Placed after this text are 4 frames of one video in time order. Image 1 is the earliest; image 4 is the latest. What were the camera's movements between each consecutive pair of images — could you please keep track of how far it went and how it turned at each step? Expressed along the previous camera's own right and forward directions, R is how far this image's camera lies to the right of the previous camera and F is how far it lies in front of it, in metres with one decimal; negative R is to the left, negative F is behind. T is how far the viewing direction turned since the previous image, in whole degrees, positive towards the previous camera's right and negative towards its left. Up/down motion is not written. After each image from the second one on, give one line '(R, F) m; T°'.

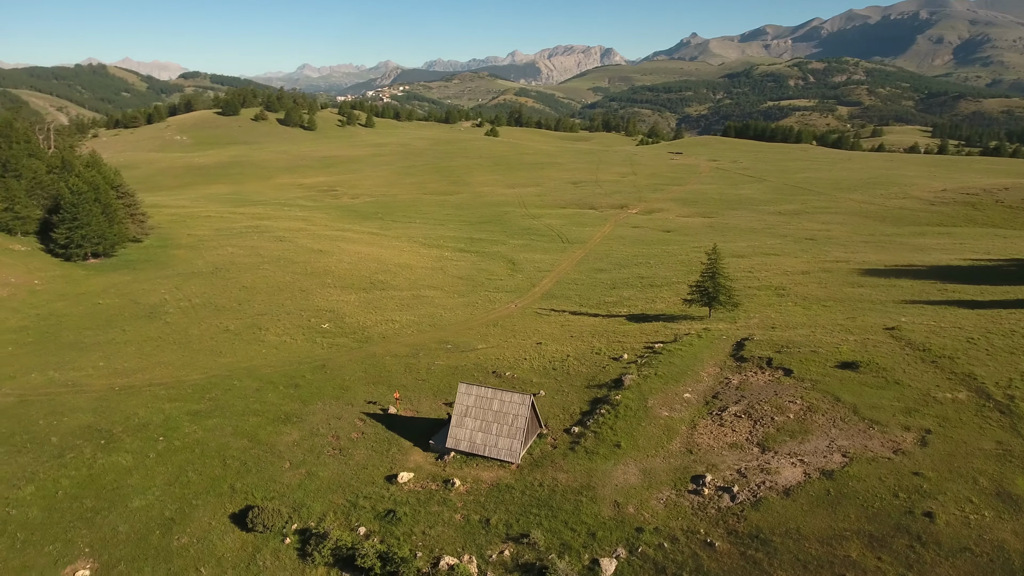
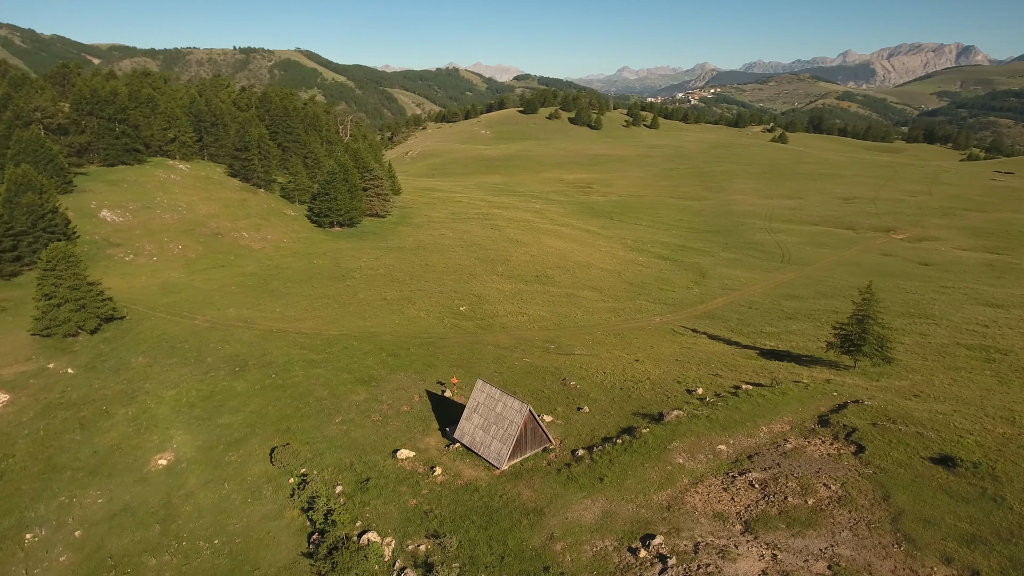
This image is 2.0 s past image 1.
(+10.0, +3.0) m; -26°
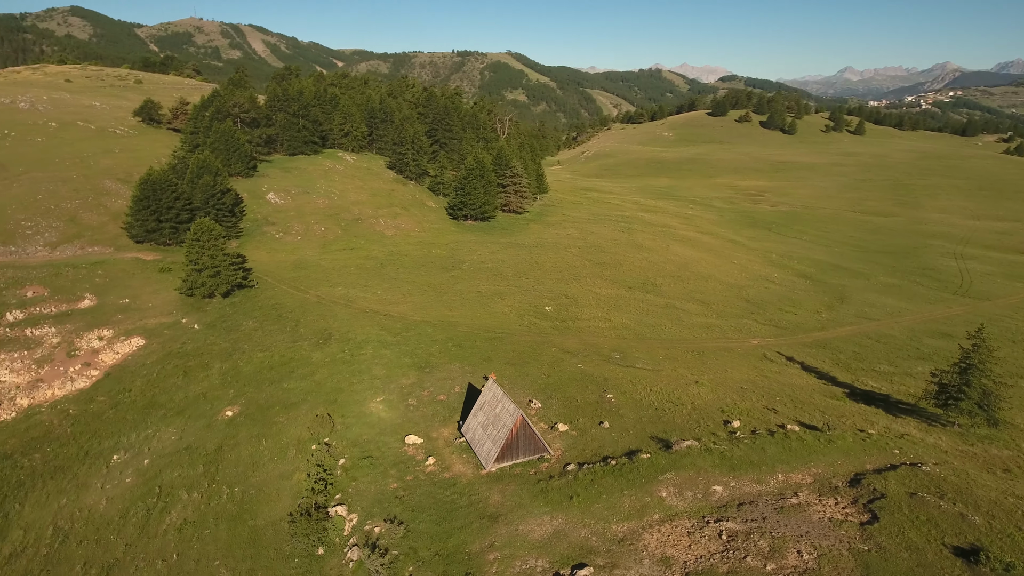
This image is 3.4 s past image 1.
(+6.6, +1.4) m; -17°
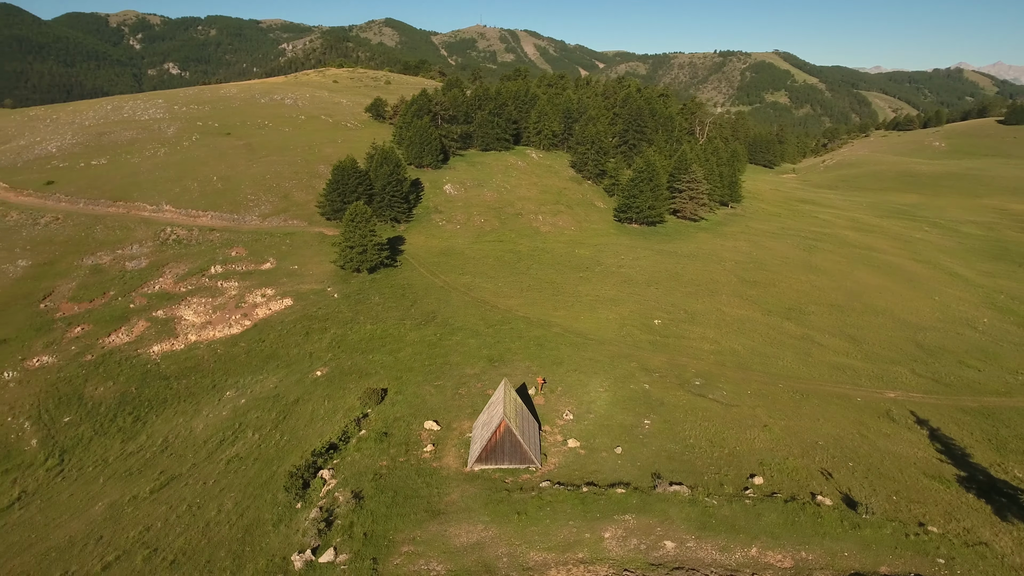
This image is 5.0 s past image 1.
(+8.2, +2.2) m; -21°
